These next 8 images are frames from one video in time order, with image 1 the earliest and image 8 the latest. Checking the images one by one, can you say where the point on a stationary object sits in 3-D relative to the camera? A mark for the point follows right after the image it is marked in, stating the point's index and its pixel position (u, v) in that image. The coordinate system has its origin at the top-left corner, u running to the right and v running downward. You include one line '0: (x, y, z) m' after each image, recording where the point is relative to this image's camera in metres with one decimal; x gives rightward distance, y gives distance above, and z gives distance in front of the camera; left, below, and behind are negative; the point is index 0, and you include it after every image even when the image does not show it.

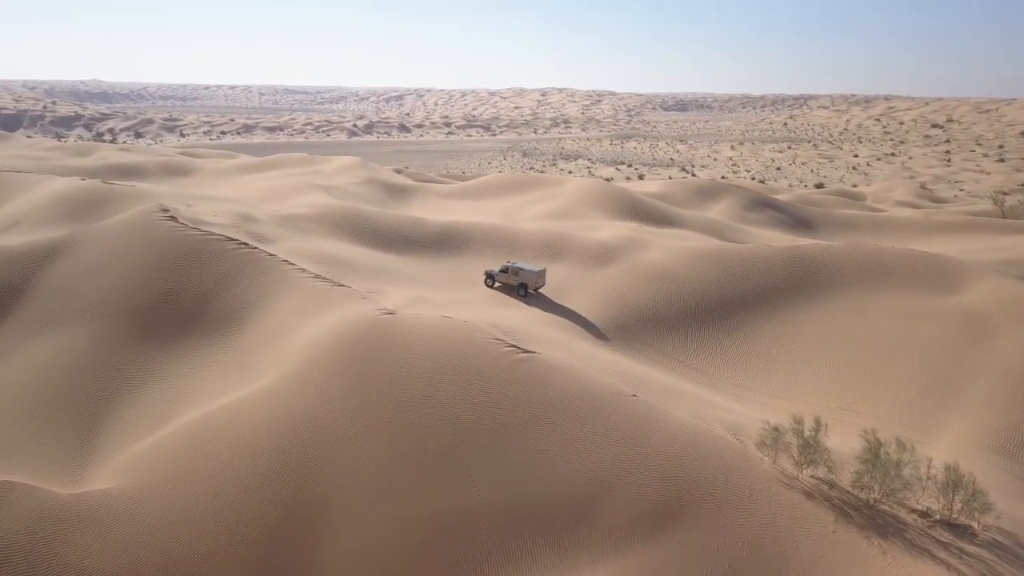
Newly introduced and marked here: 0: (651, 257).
0: (+3.2, +0.7, +18.5) m
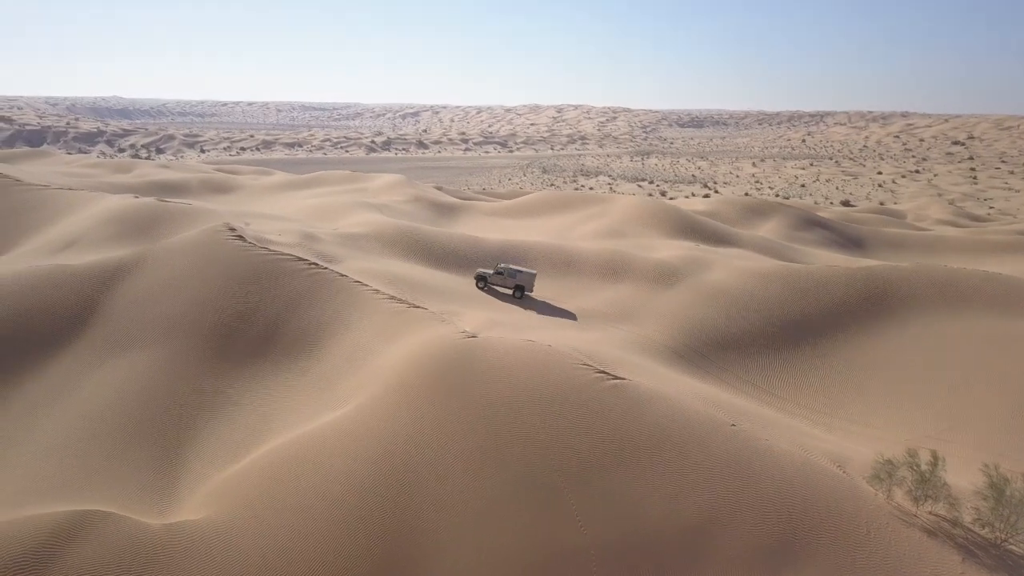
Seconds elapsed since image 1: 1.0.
0: (+4.6, +0.3, +18.1) m
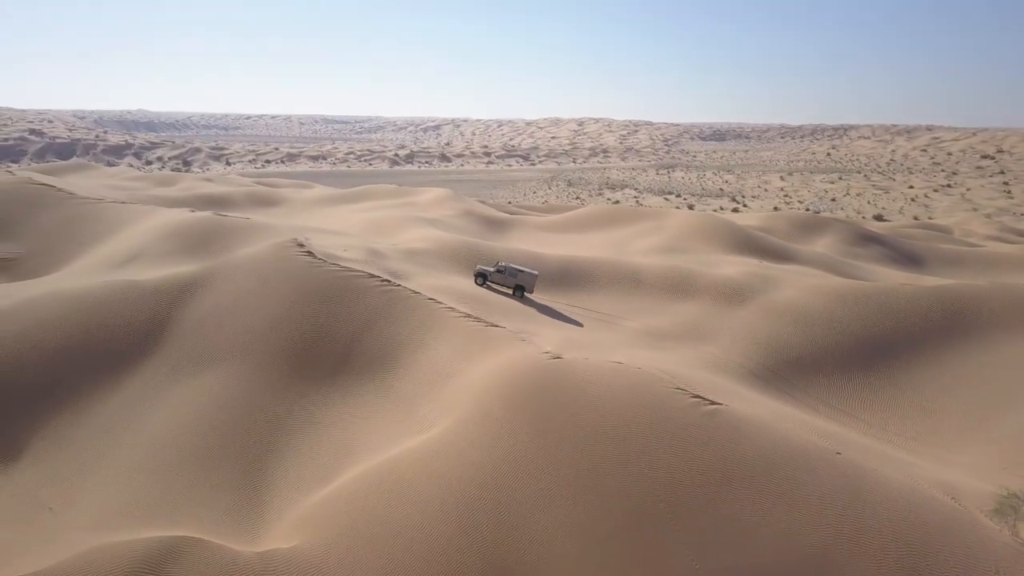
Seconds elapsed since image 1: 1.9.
0: (+6.0, -0.2, +17.6) m
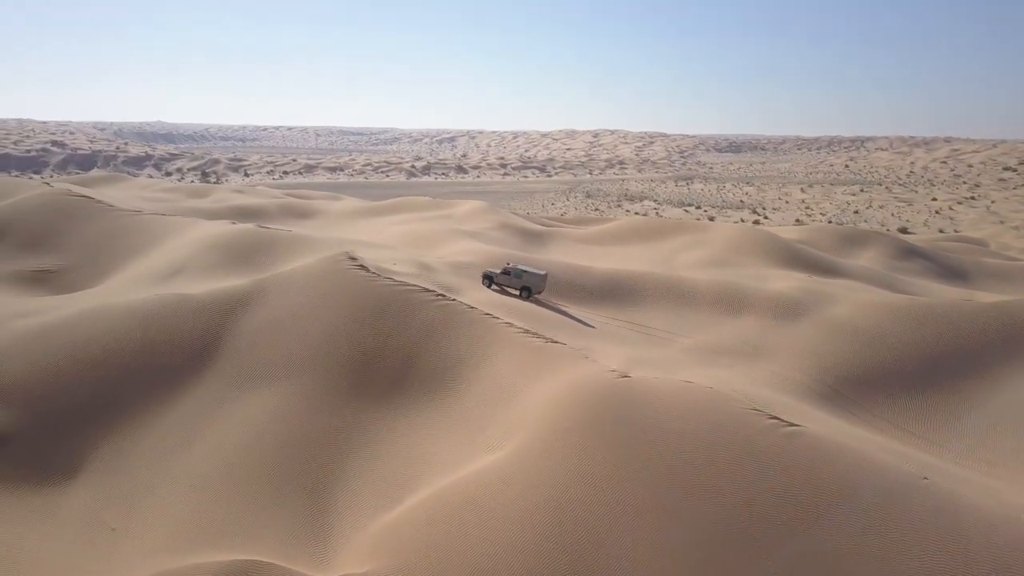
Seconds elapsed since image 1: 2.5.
0: (+7.0, -0.5, +17.2) m
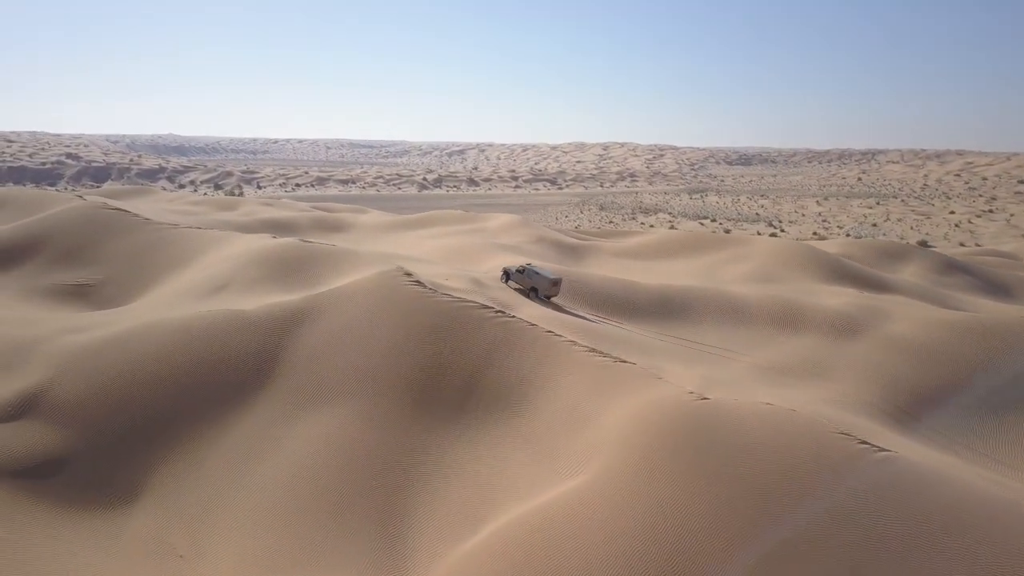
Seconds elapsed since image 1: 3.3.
0: (+8.1, -0.8, +16.8) m
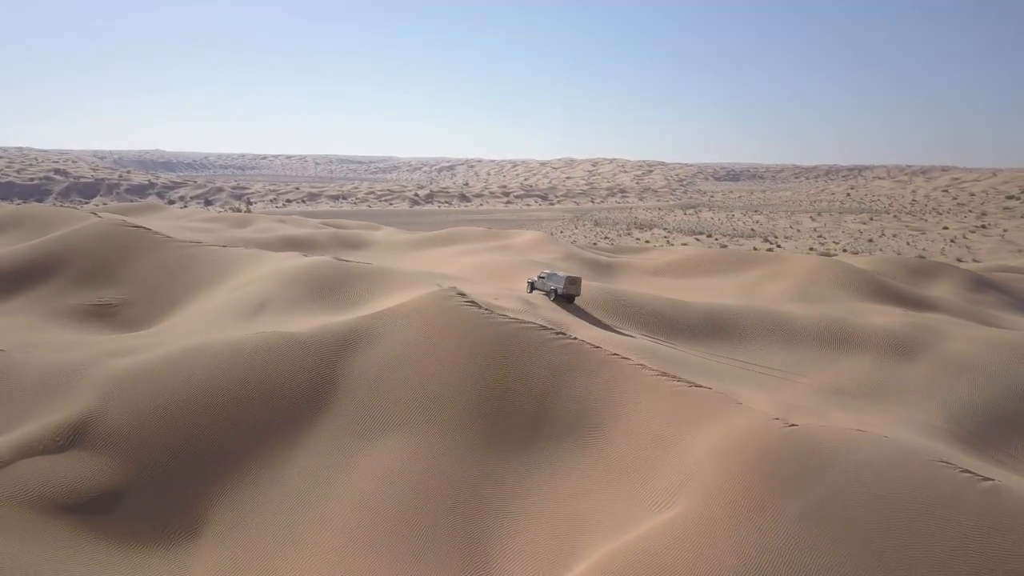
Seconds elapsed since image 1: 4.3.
0: (+9.0, -1.2, +16.4) m
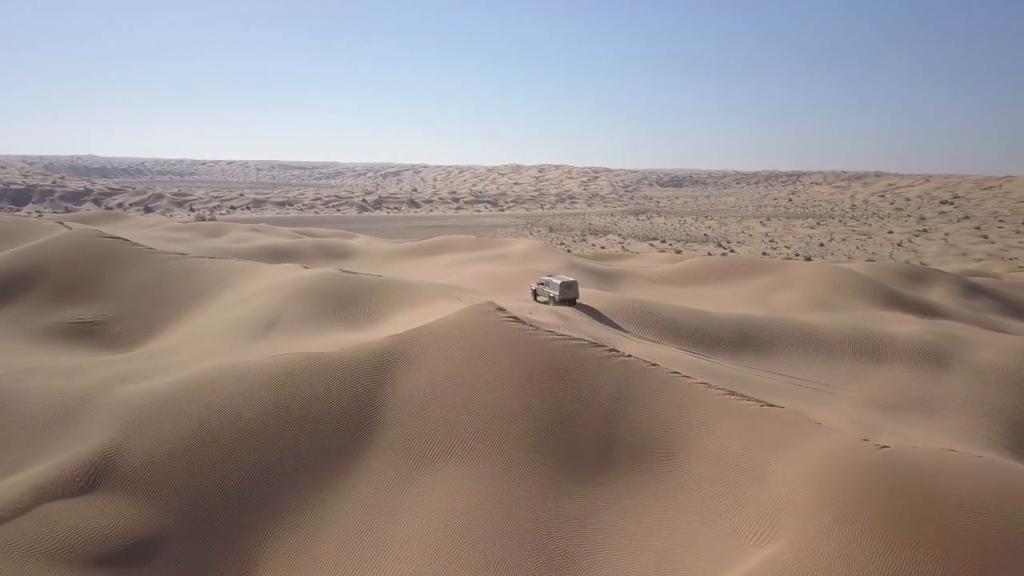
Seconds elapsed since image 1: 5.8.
0: (+9.5, -1.4, +16.2) m
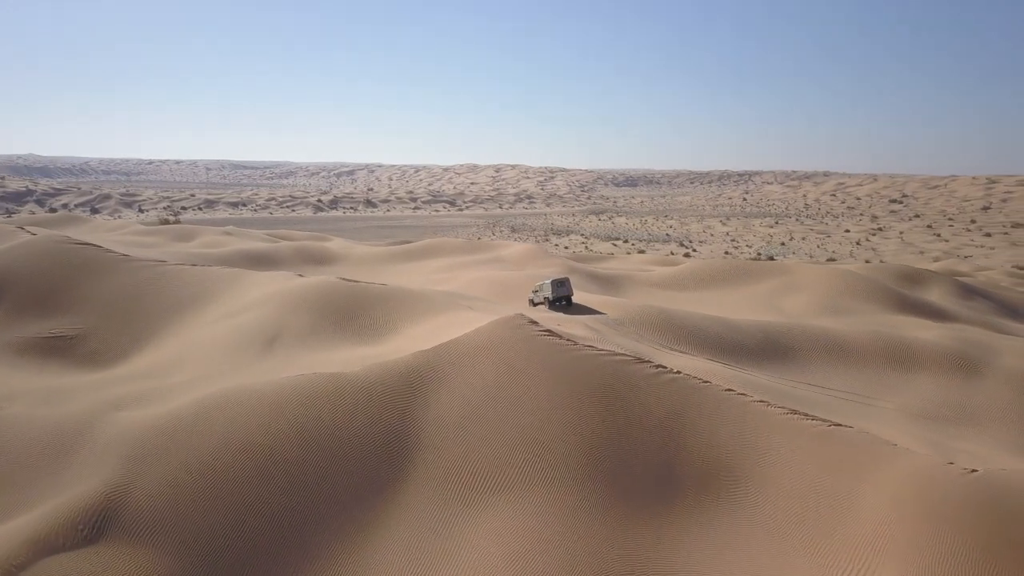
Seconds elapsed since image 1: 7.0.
0: (+9.8, -1.5, +15.8) m
